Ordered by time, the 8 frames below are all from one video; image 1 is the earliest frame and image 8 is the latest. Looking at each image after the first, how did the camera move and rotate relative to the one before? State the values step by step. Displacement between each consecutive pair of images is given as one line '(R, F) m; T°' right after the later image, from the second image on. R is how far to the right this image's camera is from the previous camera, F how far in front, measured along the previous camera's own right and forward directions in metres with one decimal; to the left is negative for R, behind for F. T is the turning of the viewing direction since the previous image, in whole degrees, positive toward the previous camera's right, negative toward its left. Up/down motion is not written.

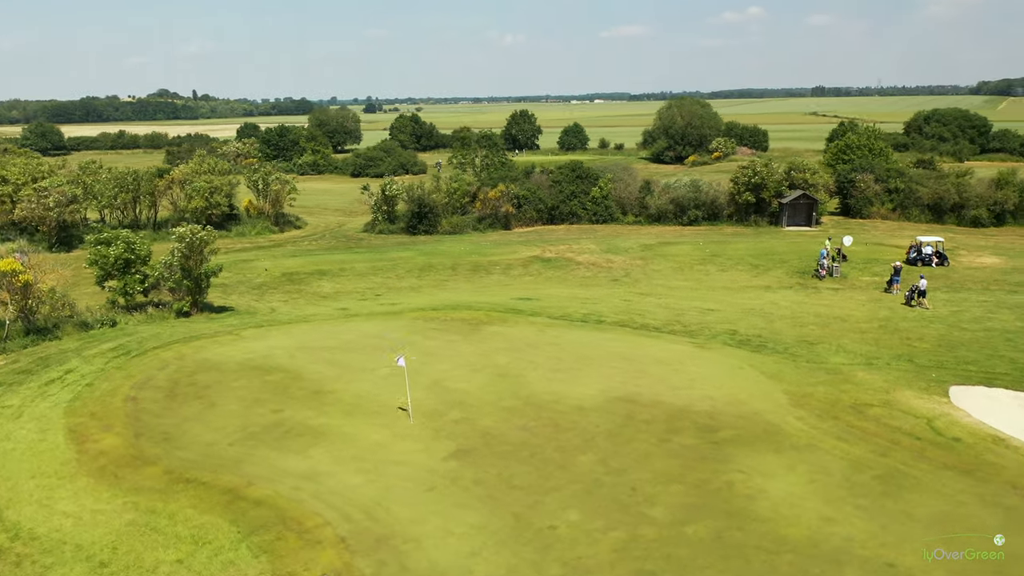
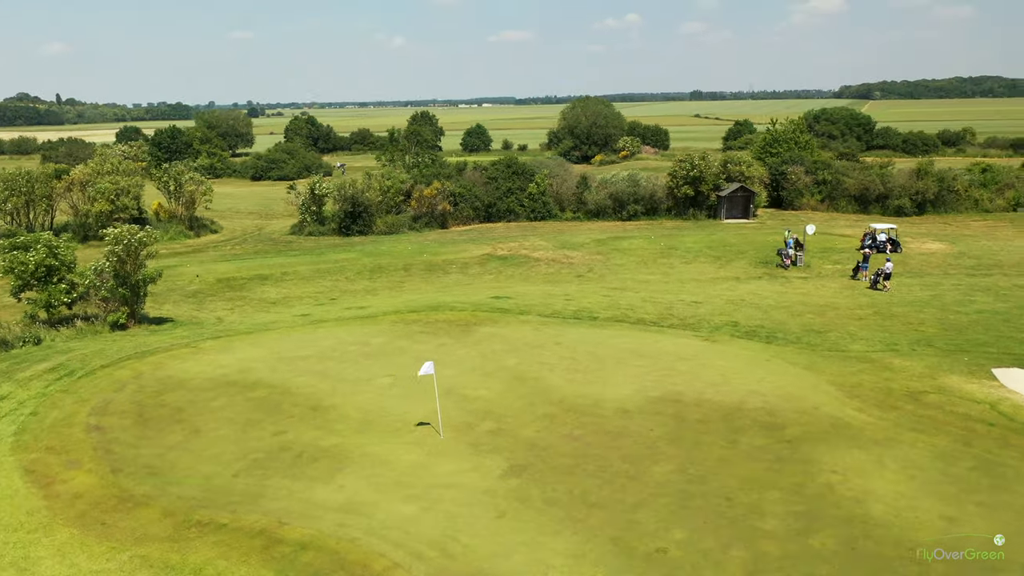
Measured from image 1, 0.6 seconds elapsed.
(-3.7, +2.8) m; +8°
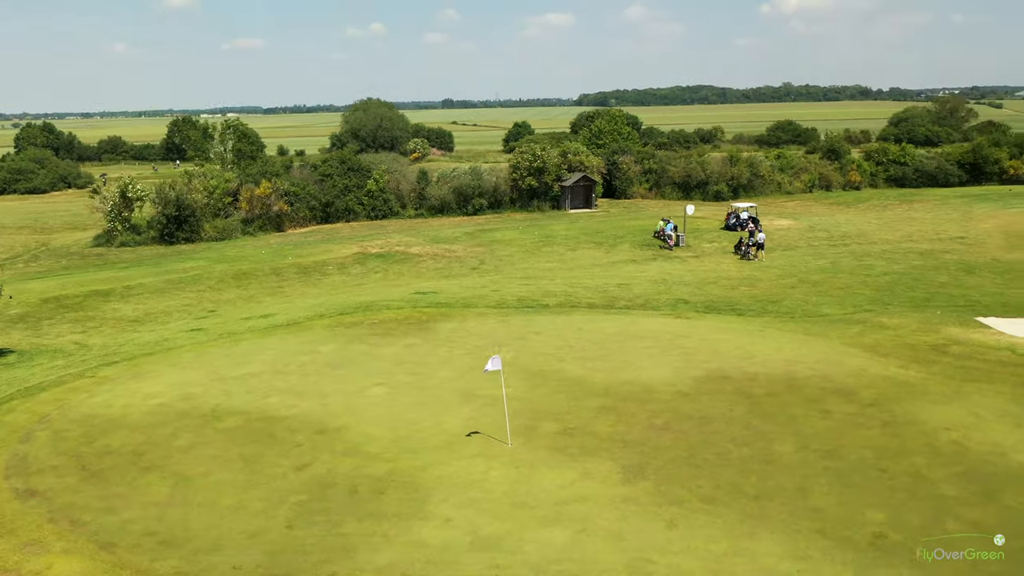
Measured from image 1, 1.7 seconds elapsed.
(-6.3, +4.1) m; +16°
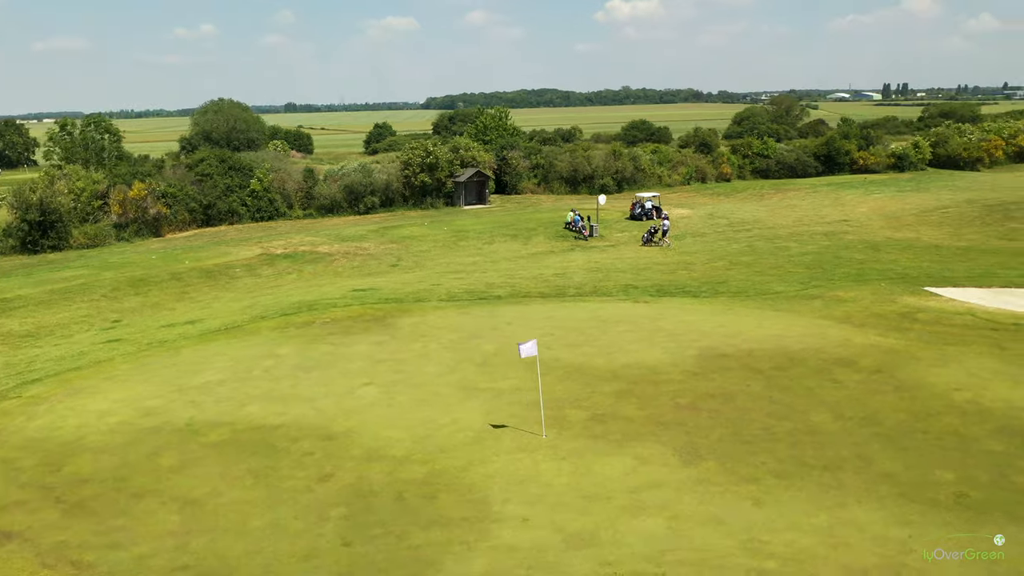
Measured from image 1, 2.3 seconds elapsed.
(-3.3, +1.5) m; +10°
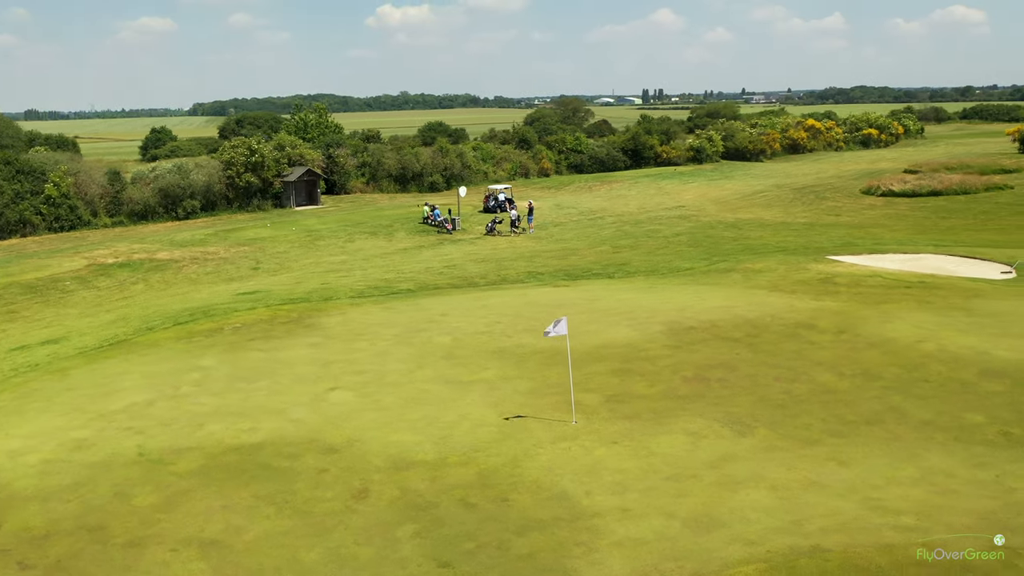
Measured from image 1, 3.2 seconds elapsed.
(-3.9, +2.0) m; +15°
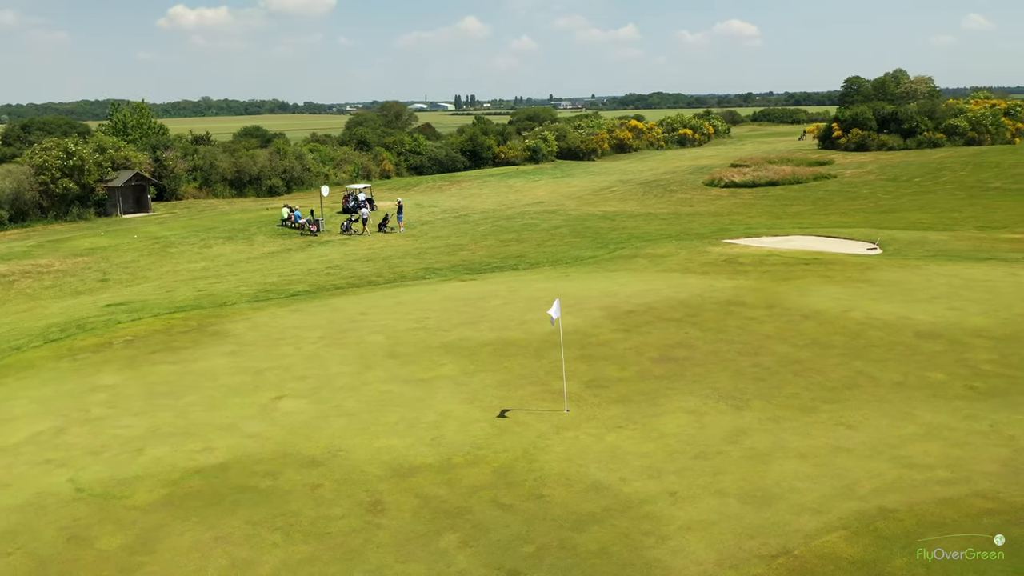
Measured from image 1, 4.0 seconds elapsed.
(-2.6, +1.3) m; +12°
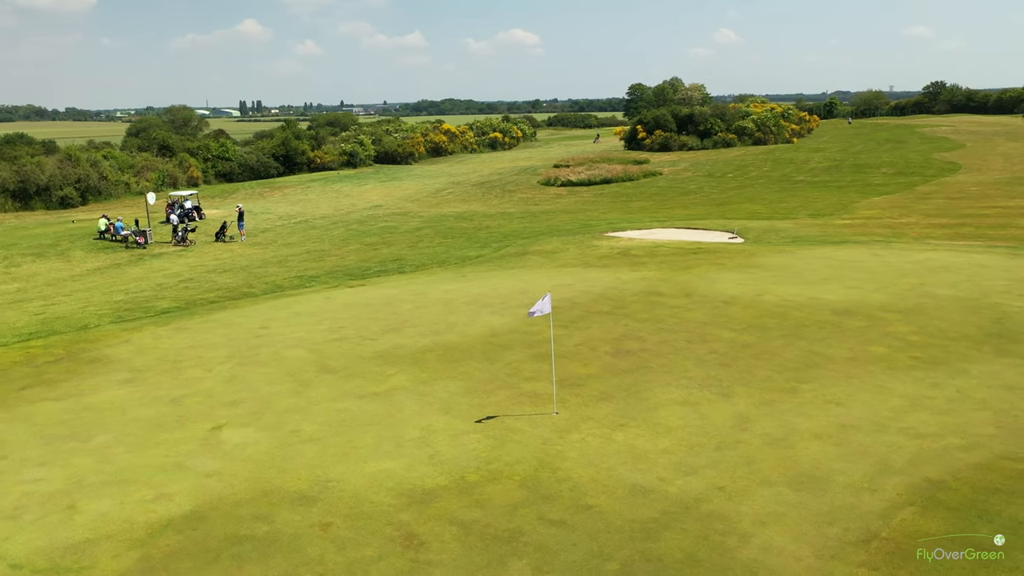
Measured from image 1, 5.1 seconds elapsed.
(-2.7, +1.4) m; +14°
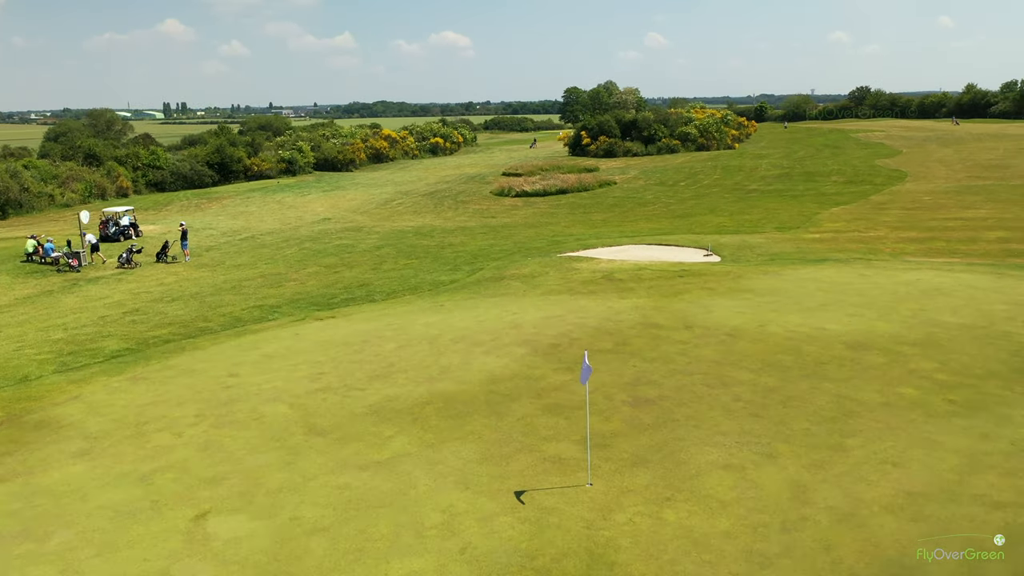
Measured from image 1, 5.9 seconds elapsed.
(-1.2, +1.5) m; +4°
